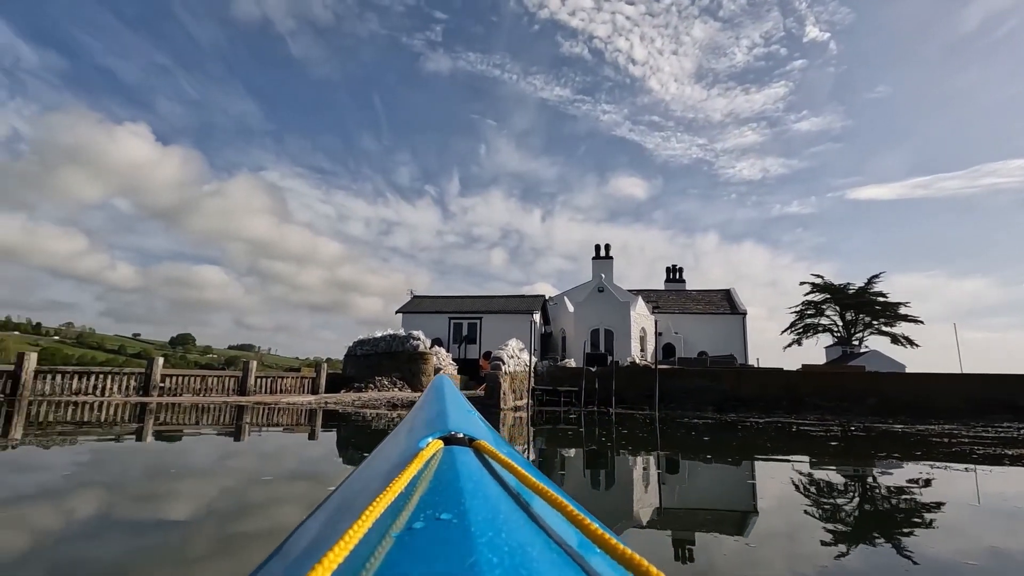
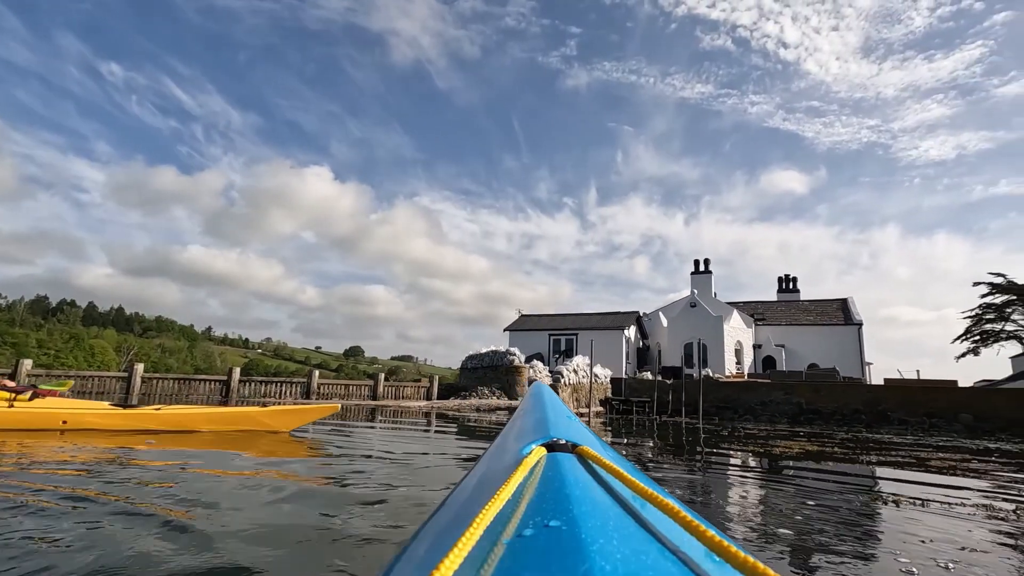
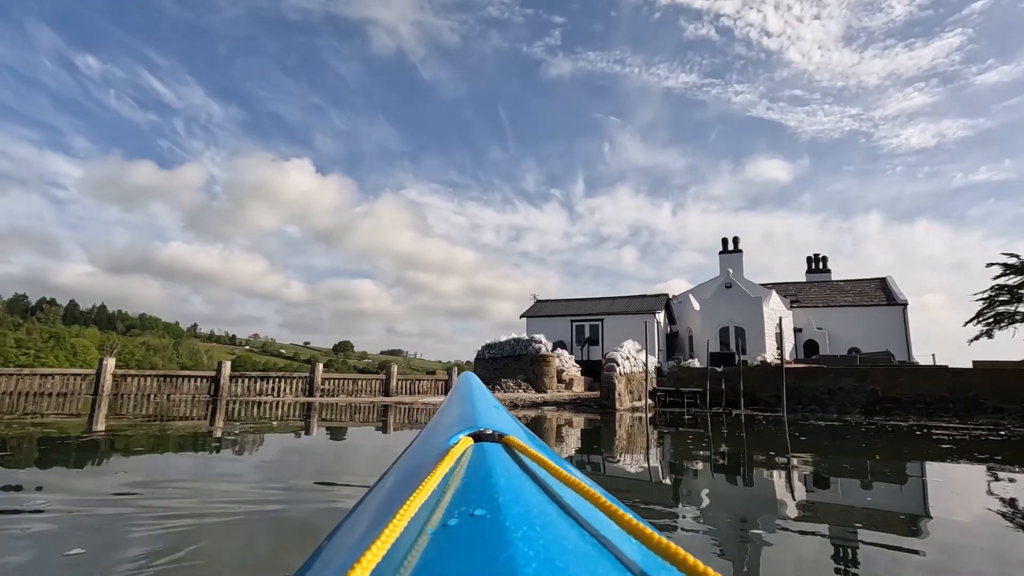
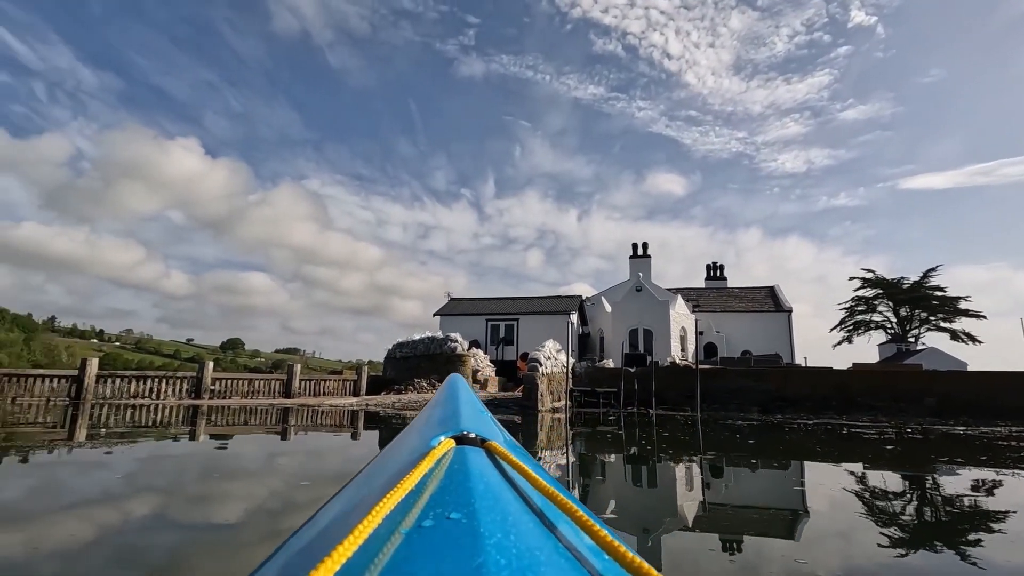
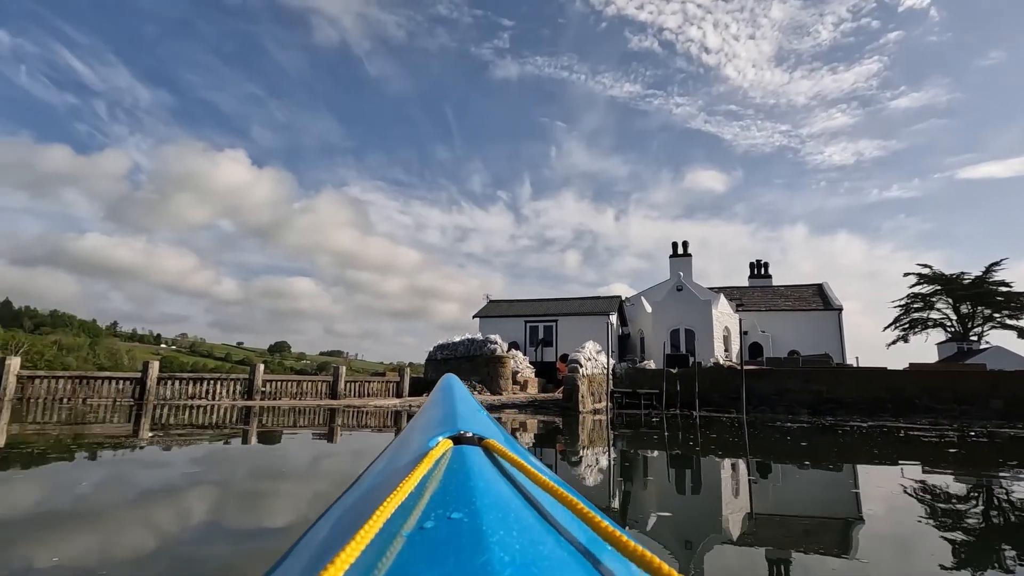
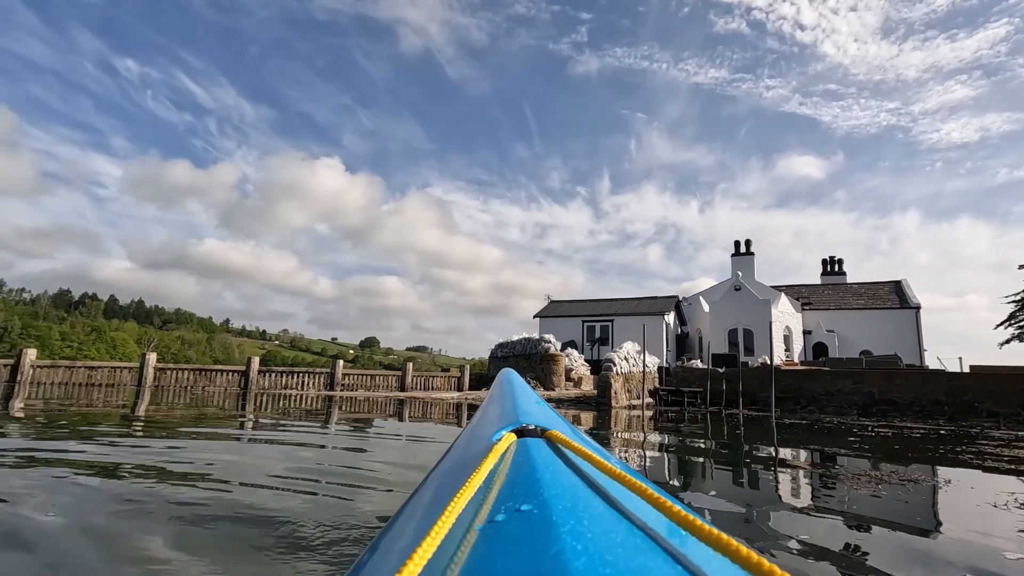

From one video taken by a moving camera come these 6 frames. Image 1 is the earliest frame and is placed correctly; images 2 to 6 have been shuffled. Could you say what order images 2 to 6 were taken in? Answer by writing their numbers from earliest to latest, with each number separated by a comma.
4, 5, 3, 6, 2
